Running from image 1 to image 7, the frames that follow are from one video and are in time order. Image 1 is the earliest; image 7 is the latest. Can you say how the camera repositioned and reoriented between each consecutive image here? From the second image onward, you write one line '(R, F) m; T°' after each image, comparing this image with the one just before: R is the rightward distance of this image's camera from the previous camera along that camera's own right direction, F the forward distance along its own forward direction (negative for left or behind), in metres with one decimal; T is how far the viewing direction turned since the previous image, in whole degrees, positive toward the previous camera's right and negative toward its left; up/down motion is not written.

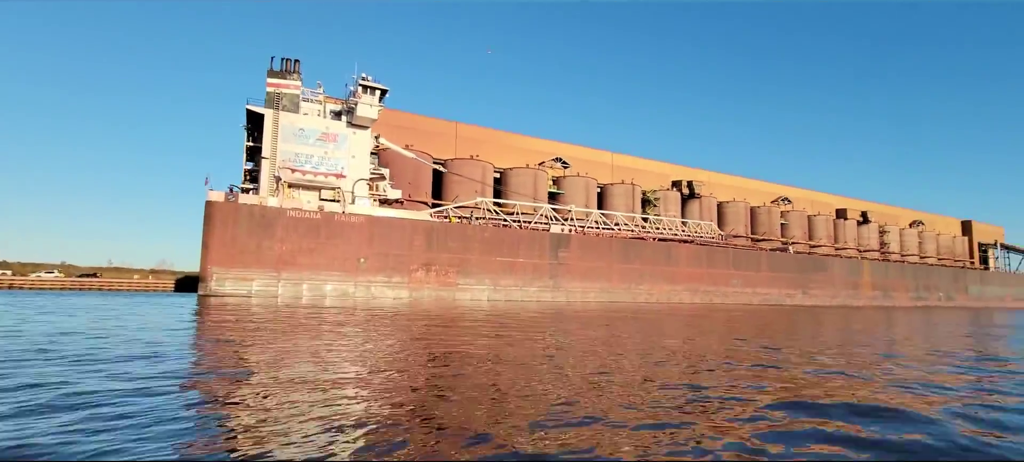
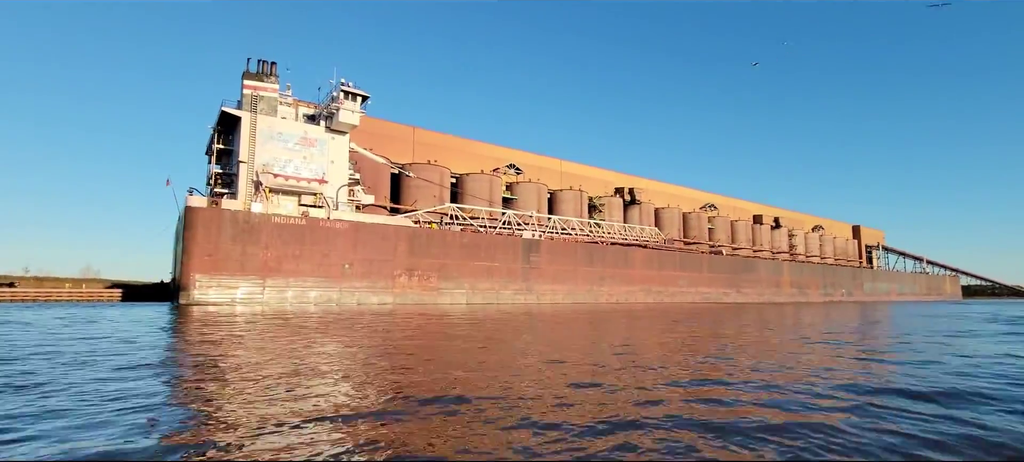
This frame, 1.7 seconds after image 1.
(-1.9, -0.7) m; +8°
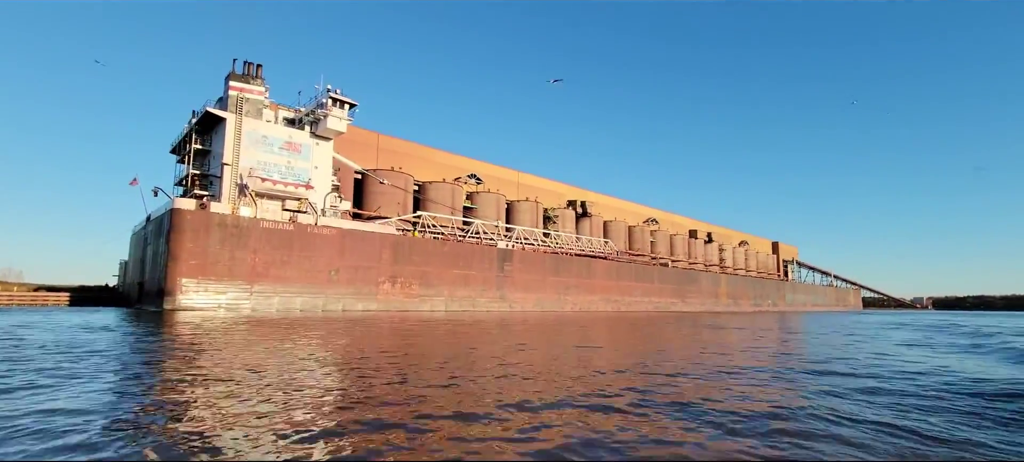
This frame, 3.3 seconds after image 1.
(-1.7, -0.7) m; +7°
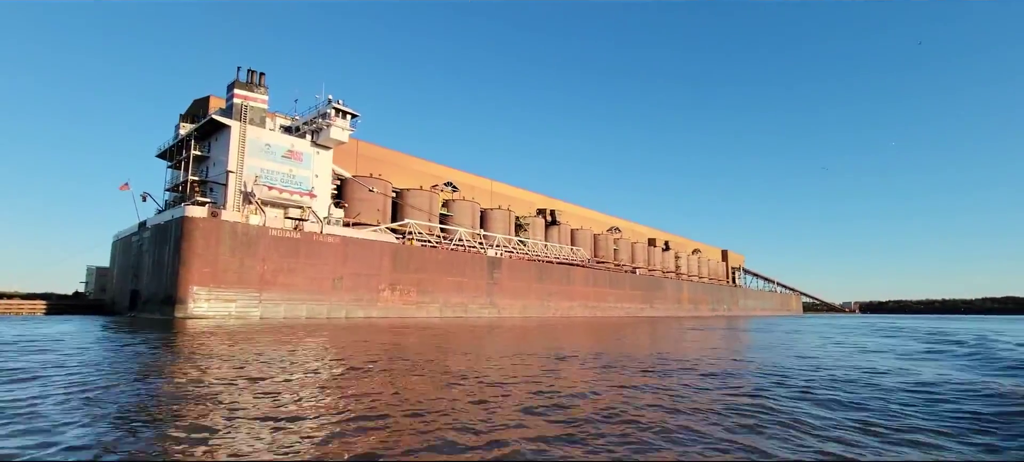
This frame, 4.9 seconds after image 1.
(-1.7, -0.8) m; +5°
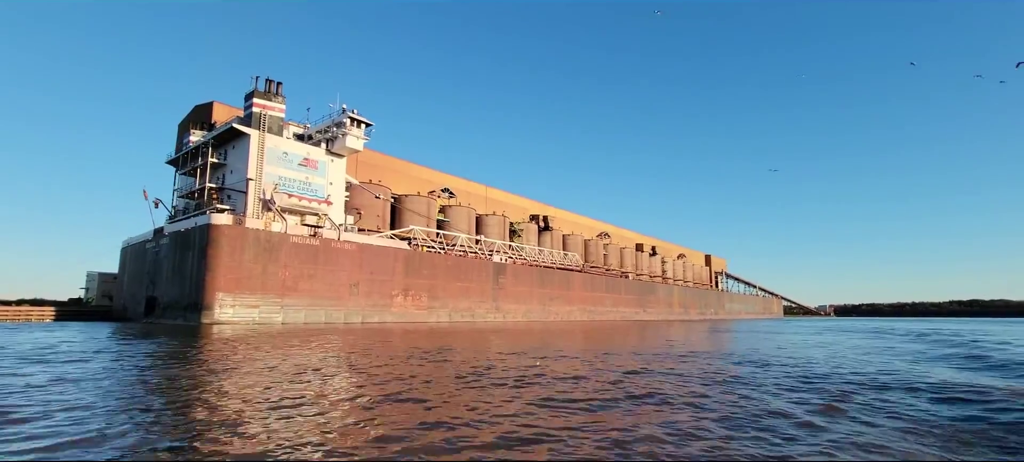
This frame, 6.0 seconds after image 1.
(-1.1, -0.6) m; +2°
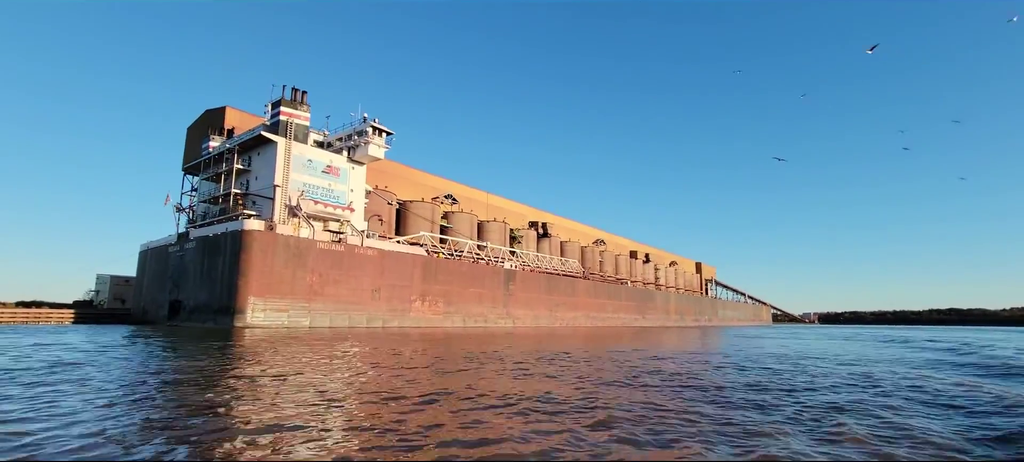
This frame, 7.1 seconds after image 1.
(-1.1, -0.5) m; +1°
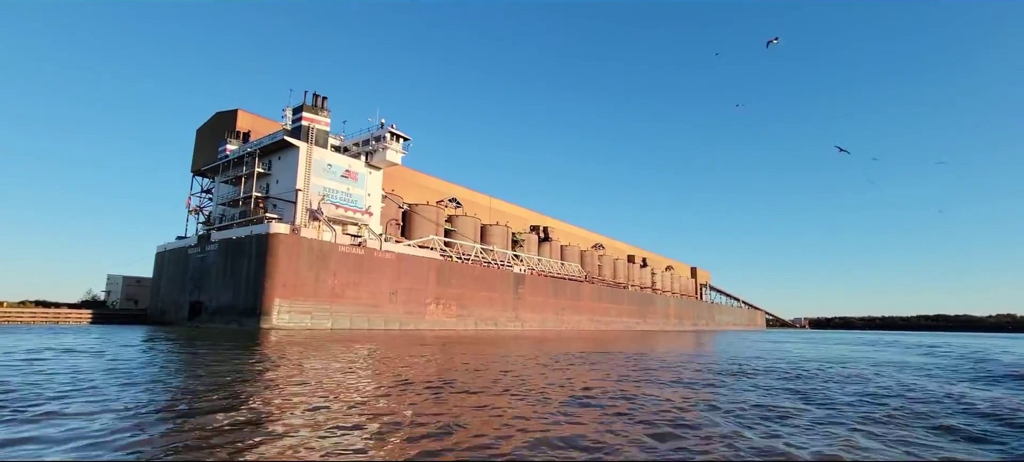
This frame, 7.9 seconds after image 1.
(-0.8, -0.4) m; +1°
